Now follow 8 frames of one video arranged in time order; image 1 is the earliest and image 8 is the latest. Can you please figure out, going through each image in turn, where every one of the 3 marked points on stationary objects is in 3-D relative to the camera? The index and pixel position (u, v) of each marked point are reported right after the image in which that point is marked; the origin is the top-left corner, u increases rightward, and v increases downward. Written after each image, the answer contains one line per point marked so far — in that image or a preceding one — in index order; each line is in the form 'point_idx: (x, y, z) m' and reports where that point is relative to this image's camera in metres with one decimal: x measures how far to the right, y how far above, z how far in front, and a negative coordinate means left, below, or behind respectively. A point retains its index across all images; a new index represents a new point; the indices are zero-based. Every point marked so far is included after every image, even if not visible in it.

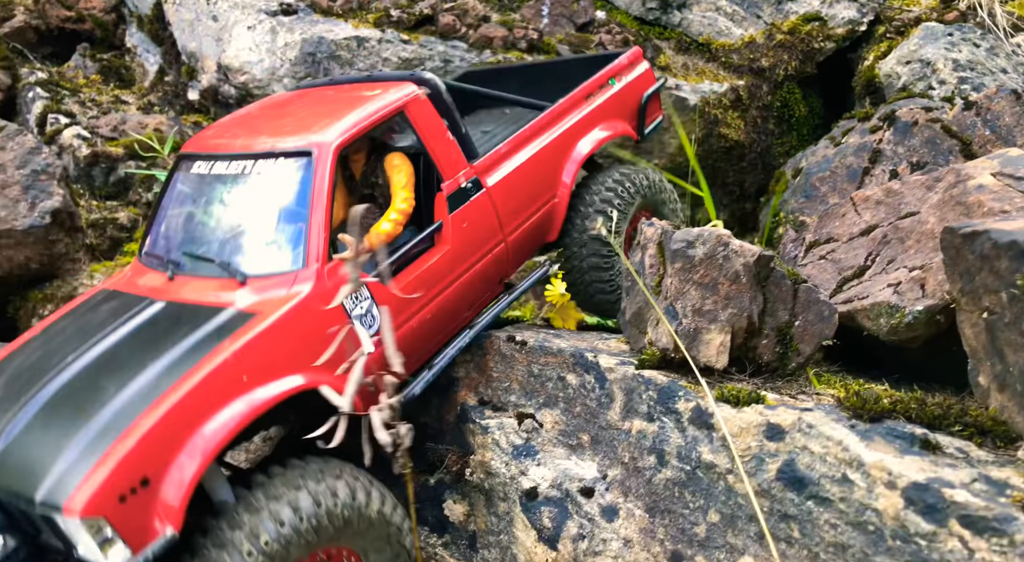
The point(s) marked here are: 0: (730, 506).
0: (+0.7, -0.7, +2.4) m
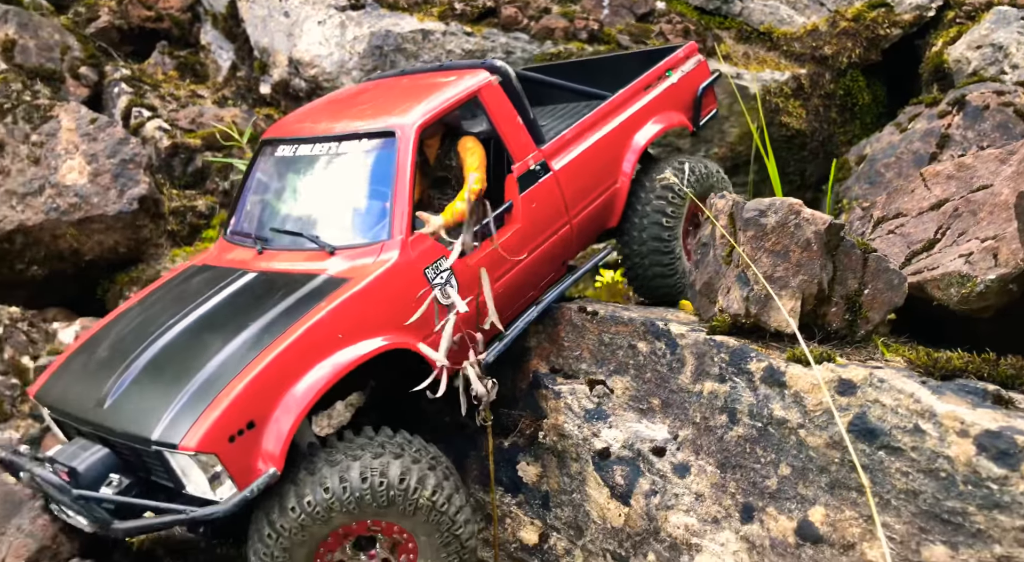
0: (+1.0, -0.6, +2.5) m
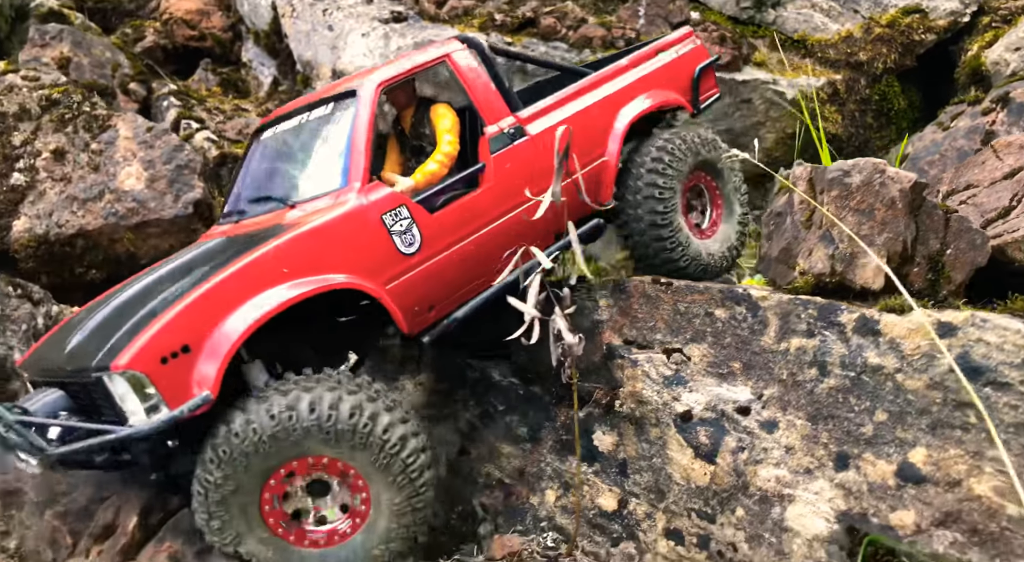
0: (+1.3, -0.4, +2.5) m
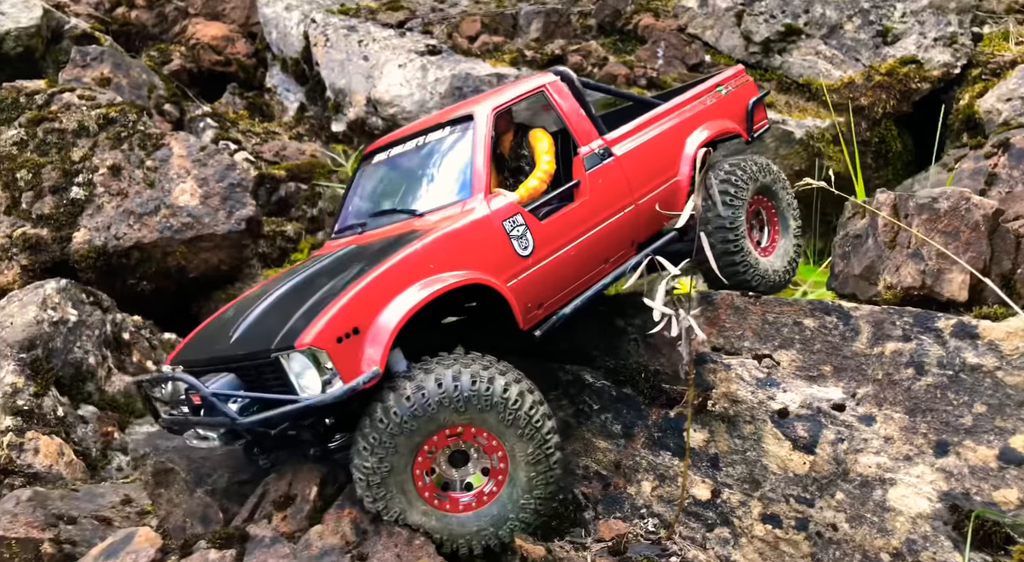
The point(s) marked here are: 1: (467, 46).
0: (+1.9, -0.5, +3.0) m
1: (-0.7, +2.7, +8.8) m
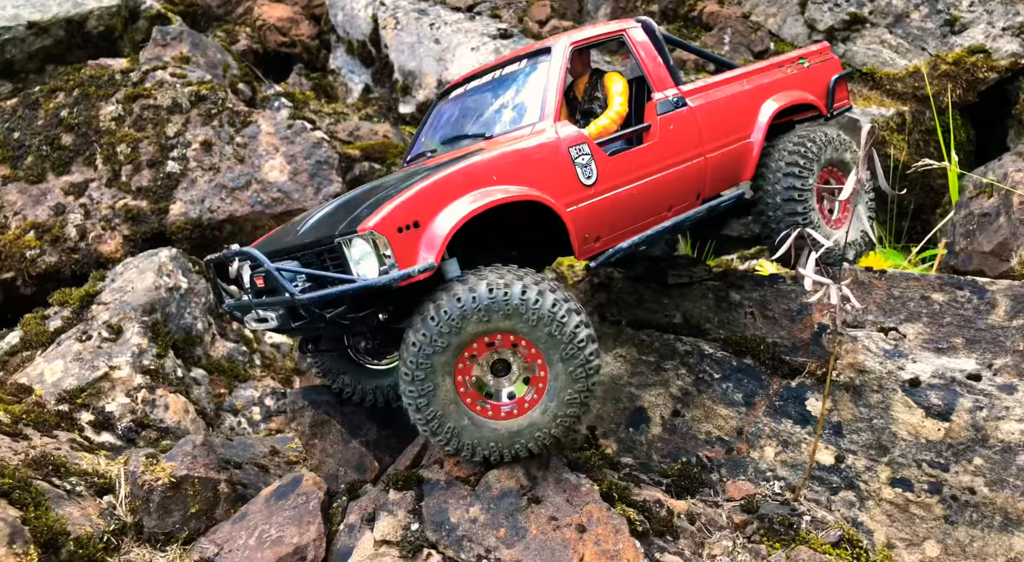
0: (+2.6, -0.4, +3.1) m
1: (+0.3, +3.0, +8.9) m
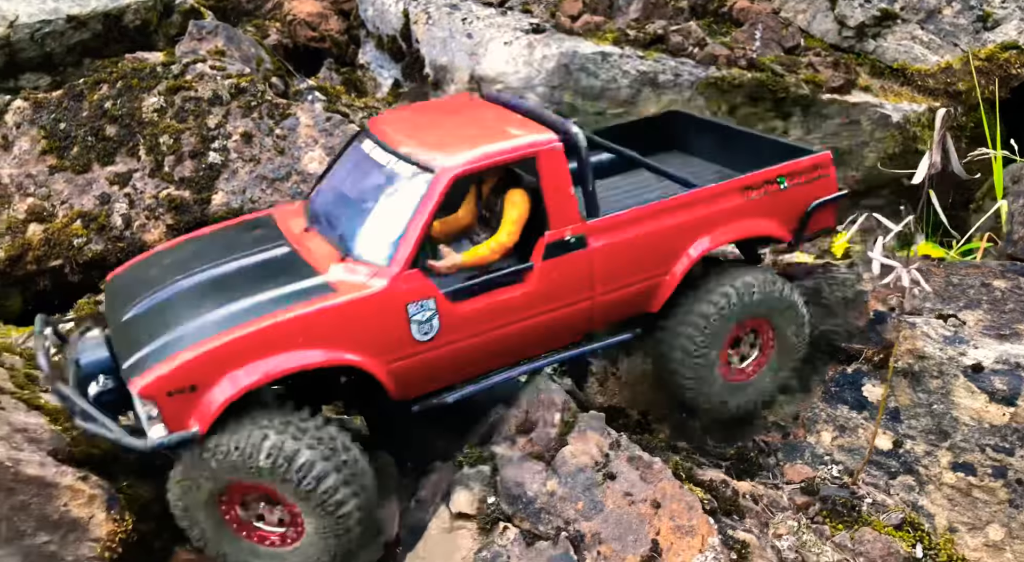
0: (+2.9, -0.3, +3.1) m
1: (+0.7, +3.1, +9.0) m
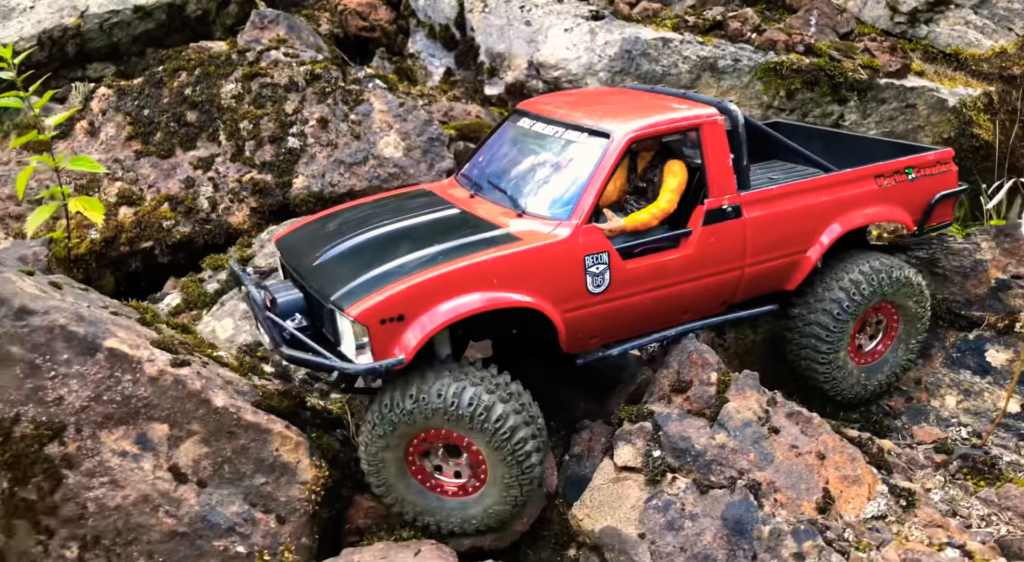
0: (+3.7, -0.1, +3.2) m
1: (+1.6, +3.3, +9.1) m
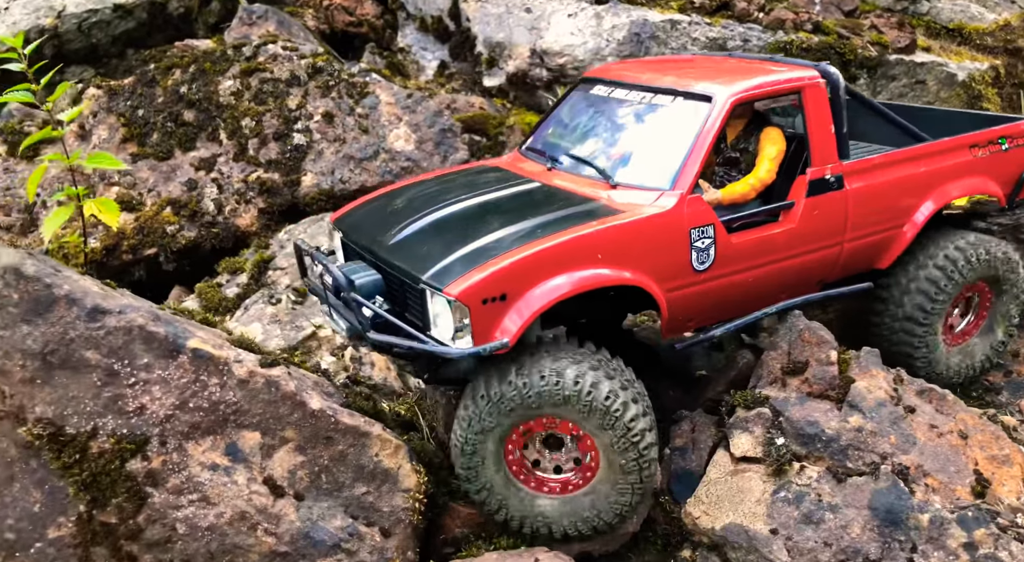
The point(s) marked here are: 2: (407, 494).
0: (+4.1, +0.1, +3.0) m
1: (+1.6, +3.4, +8.8) m
2: (-0.4, -0.8, +2.7) m
